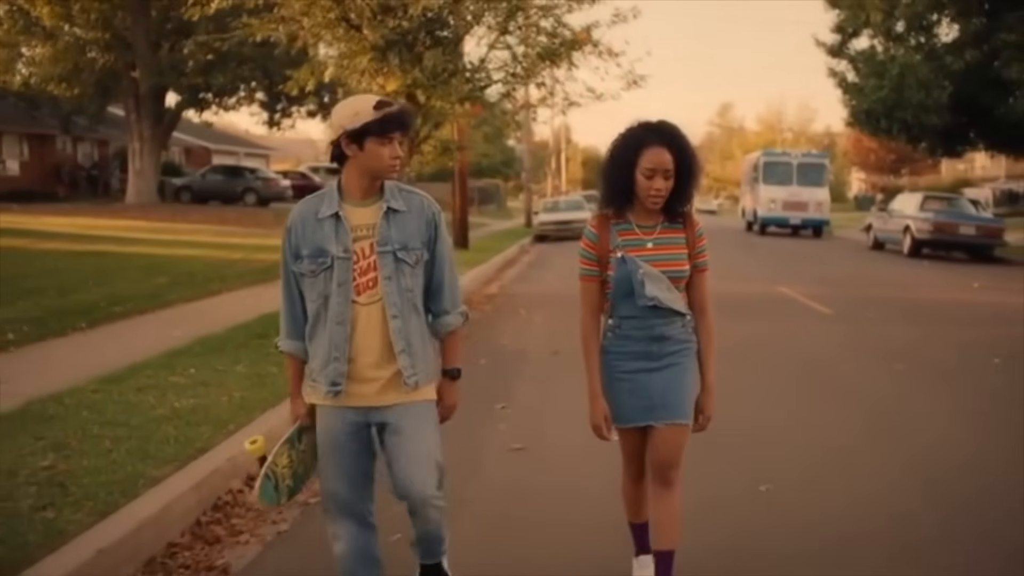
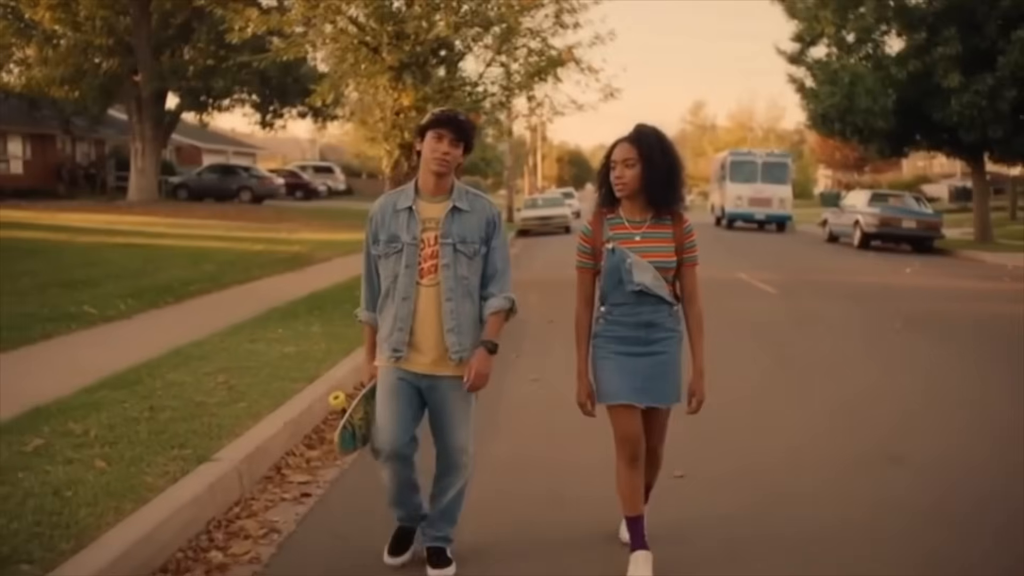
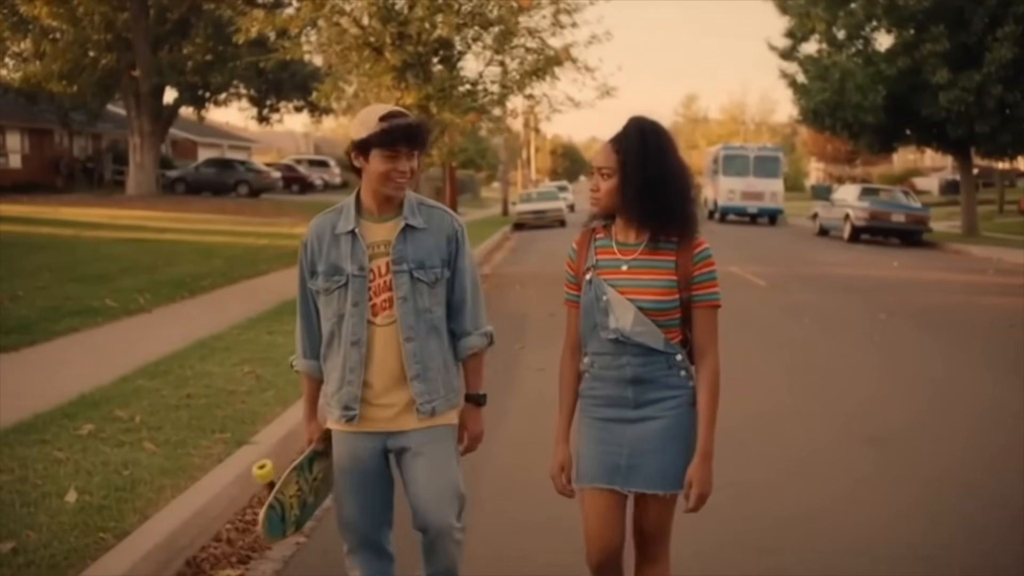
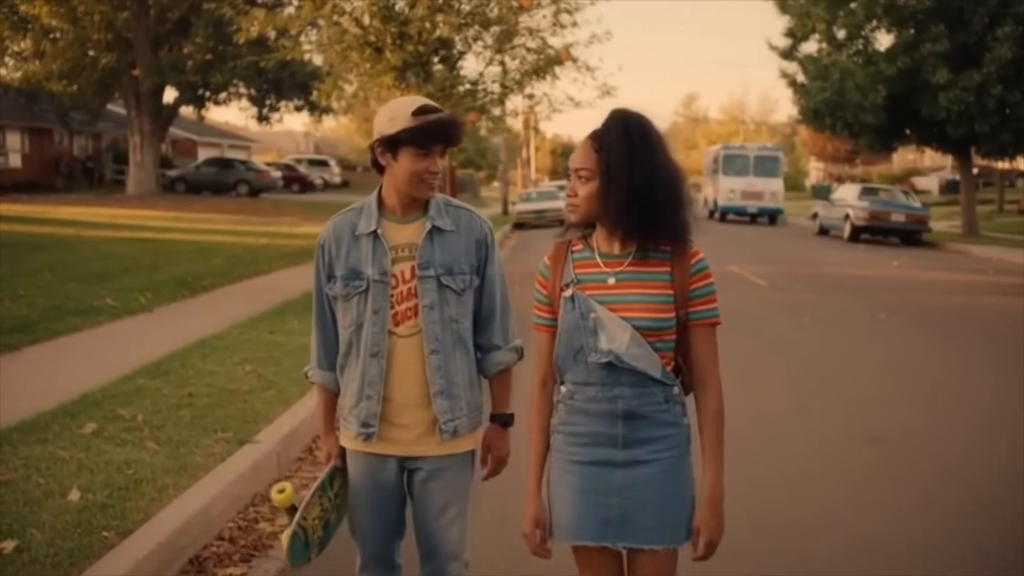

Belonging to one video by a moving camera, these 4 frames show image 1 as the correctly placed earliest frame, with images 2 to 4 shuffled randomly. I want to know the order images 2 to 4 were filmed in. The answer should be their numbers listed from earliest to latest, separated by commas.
2, 3, 4
